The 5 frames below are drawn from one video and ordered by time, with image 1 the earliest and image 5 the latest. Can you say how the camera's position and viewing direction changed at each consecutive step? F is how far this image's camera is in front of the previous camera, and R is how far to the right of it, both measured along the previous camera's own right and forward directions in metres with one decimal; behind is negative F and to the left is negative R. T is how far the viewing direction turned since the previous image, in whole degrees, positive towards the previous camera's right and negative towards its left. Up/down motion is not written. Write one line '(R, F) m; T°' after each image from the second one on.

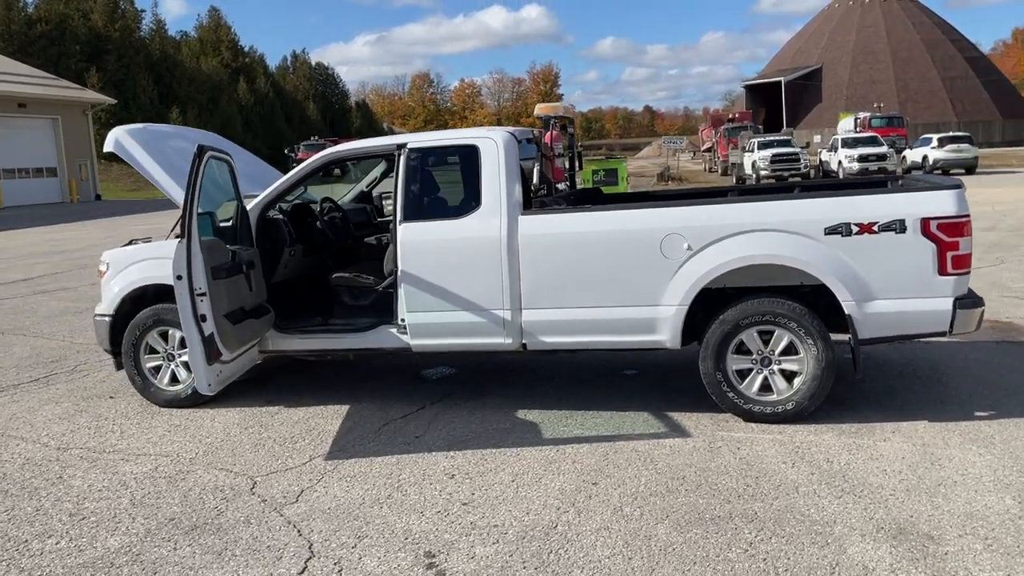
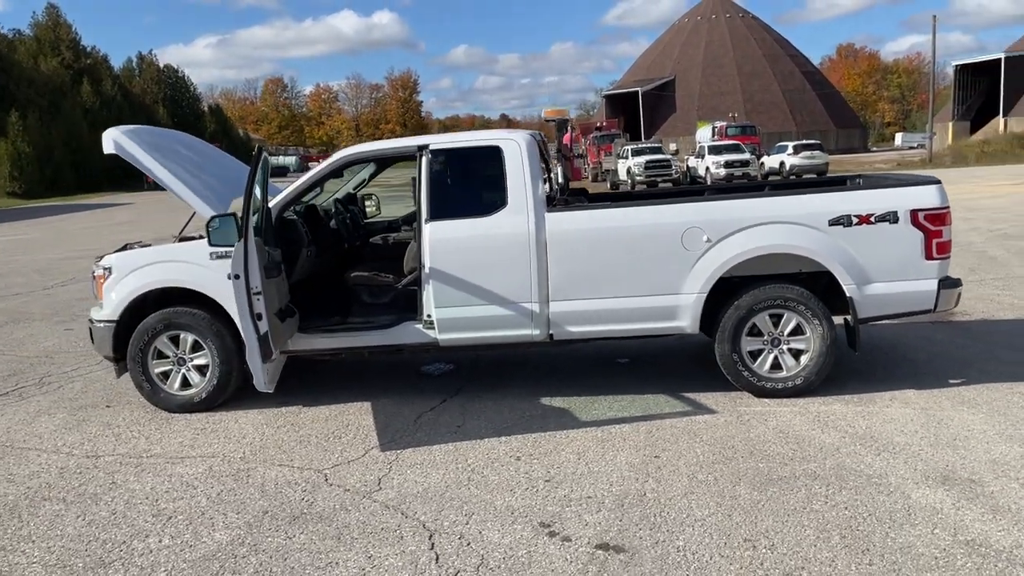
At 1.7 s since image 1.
(-1.1, -0.2) m; +9°
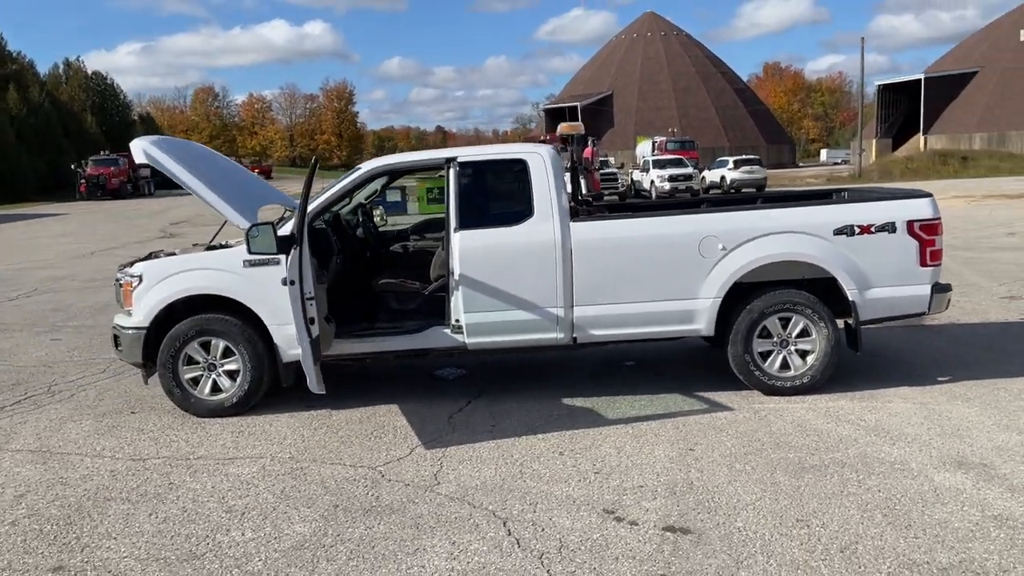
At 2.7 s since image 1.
(-0.6, -0.3) m; +4°
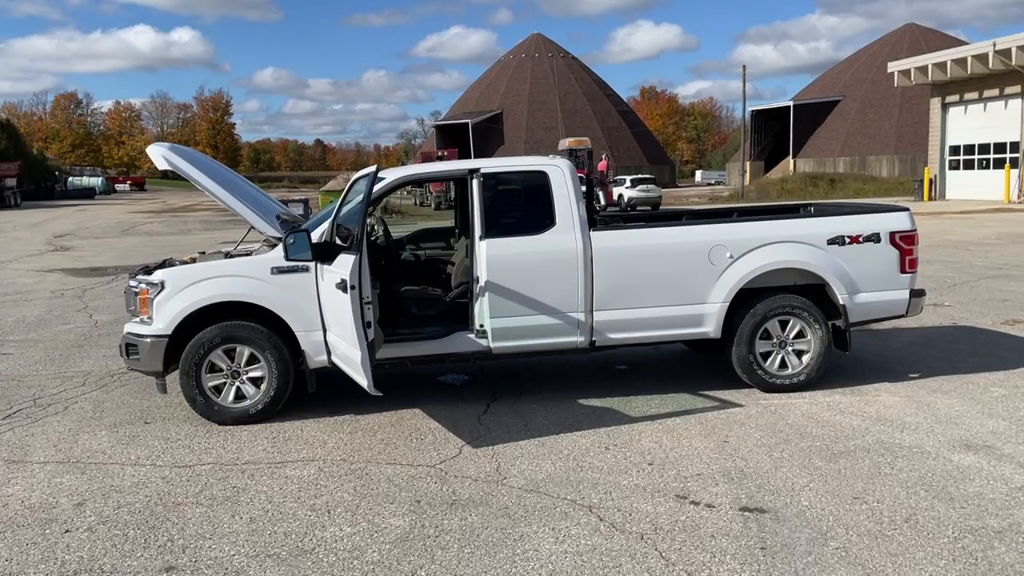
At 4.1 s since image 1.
(-1.0, -0.2) m; +8°
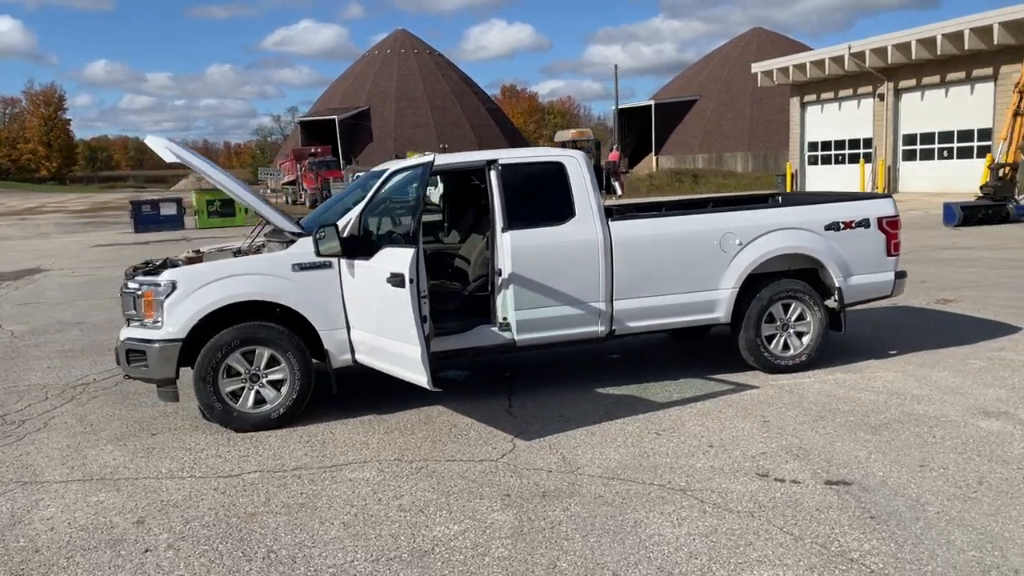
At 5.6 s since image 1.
(-1.1, +0.1) m; +9°
